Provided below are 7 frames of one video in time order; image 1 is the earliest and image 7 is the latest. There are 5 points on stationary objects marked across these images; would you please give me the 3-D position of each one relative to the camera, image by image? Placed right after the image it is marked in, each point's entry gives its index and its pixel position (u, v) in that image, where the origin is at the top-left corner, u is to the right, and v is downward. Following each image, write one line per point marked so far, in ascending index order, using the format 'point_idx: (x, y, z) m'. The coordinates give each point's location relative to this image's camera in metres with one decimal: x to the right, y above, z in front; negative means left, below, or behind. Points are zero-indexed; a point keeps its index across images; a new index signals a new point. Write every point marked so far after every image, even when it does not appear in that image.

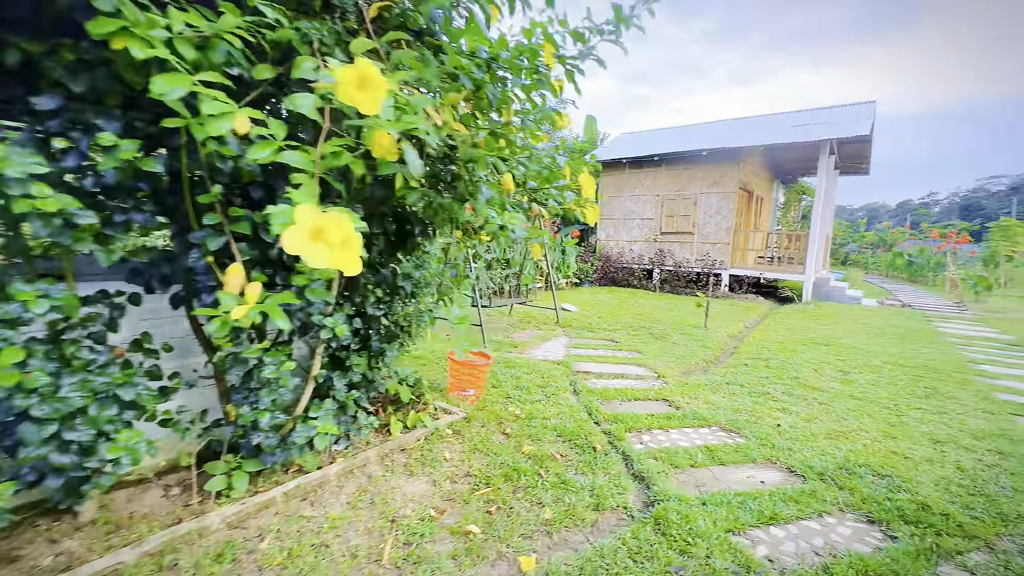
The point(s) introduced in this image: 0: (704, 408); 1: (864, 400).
0: (+1.4, -0.9, +3.1) m
1: (+2.7, -0.8, +3.3) m
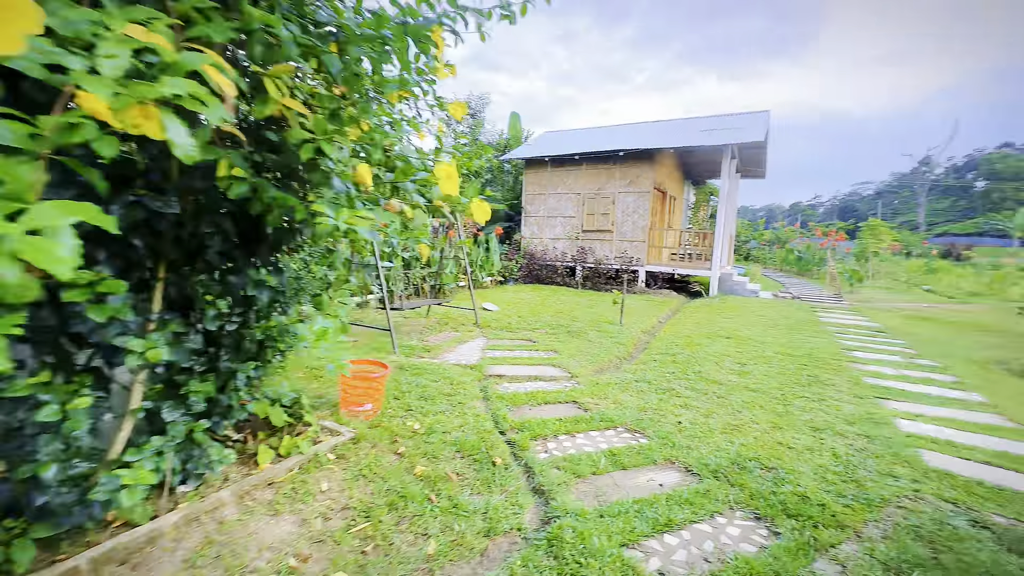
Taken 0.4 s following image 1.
0: (+0.7, -0.9, +3.1) m
1: (+2.0, -0.8, +3.5) m
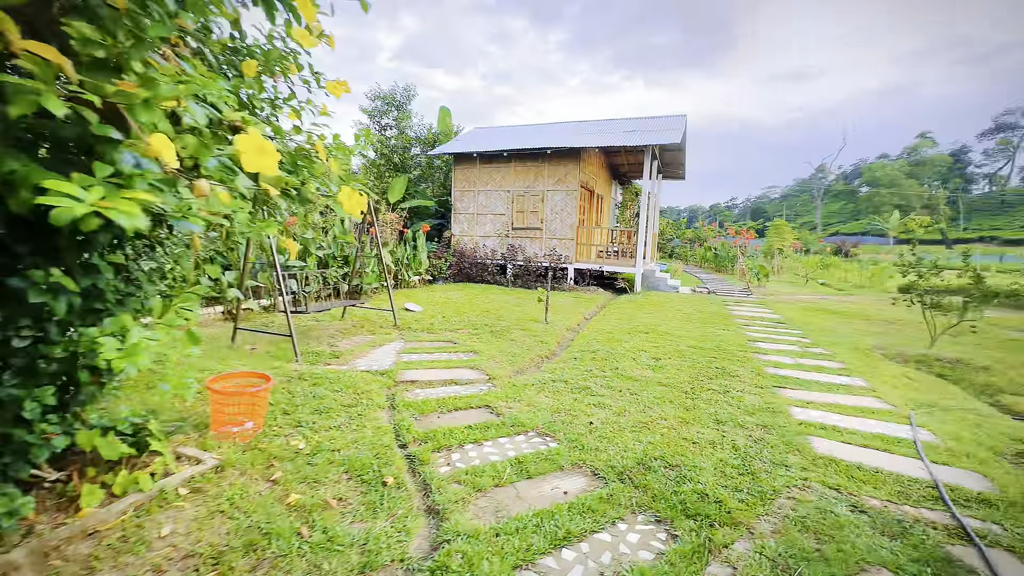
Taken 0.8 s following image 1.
0: (+0.1, -0.9, +3.0) m
1: (+1.3, -0.8, +3.5) m
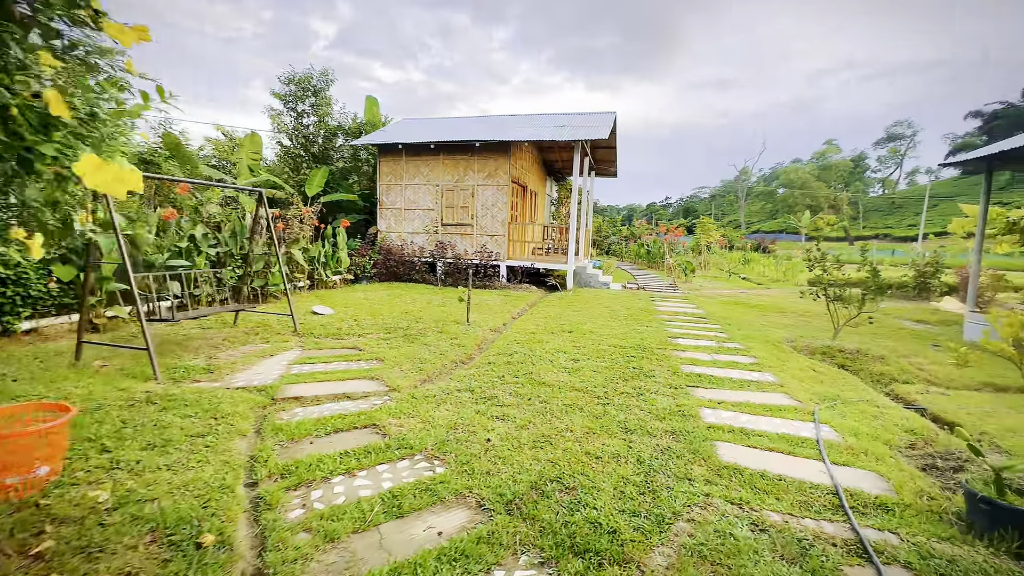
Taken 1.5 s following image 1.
0: (-0.6, -0.9, +2.6) m
1: (+0.5, -0.8, +3.3) m
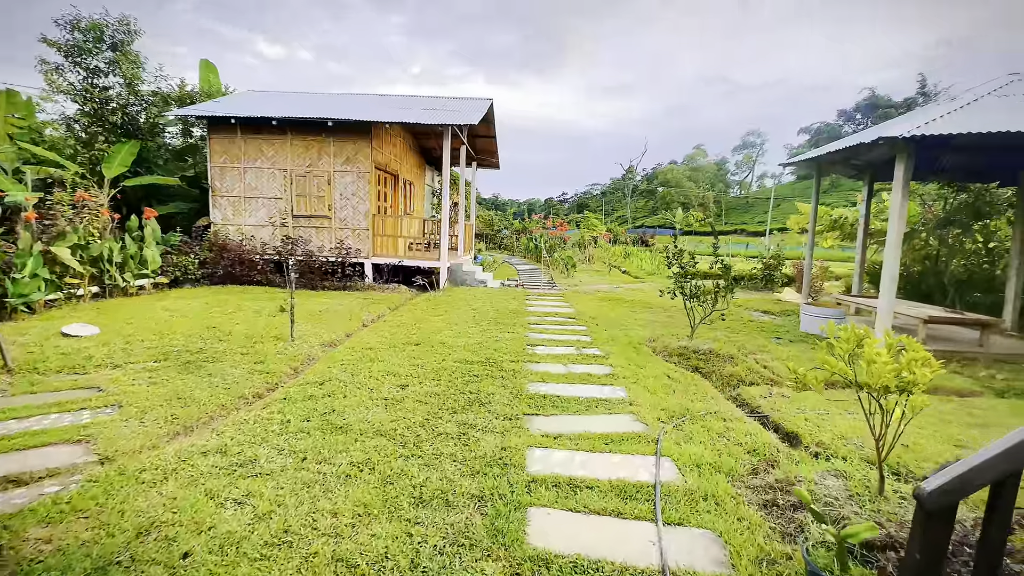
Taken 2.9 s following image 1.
0: (-1.6, -1.0, +1.6) m
1: (-0.7, -0.8, +2.5) m
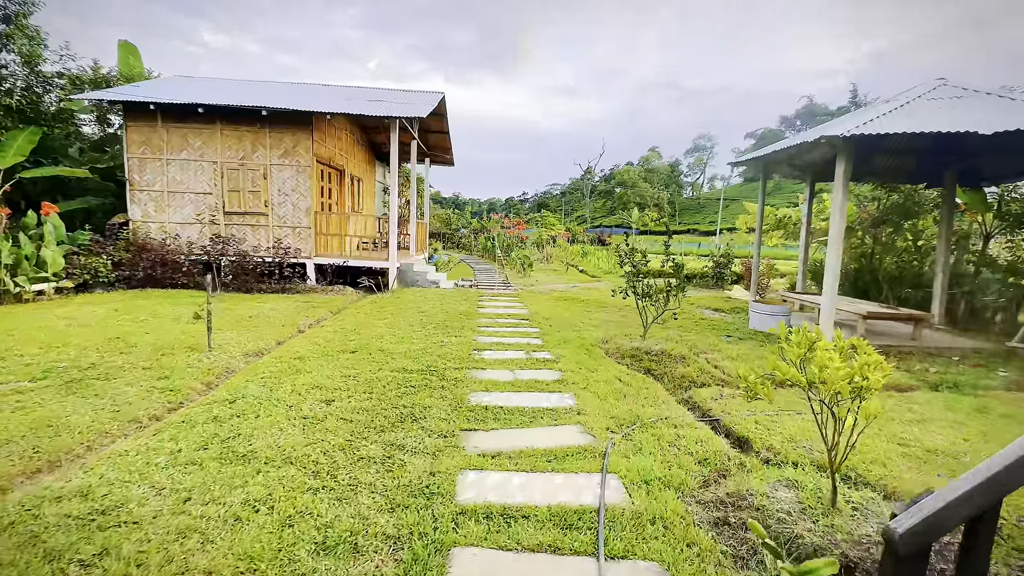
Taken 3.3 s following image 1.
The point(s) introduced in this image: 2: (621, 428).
0: (-1.9, -1.0, +1.2) m
1: (-1.1, -0.9, +2.2) m
2: (+0.7, -0.9, +2.8) m
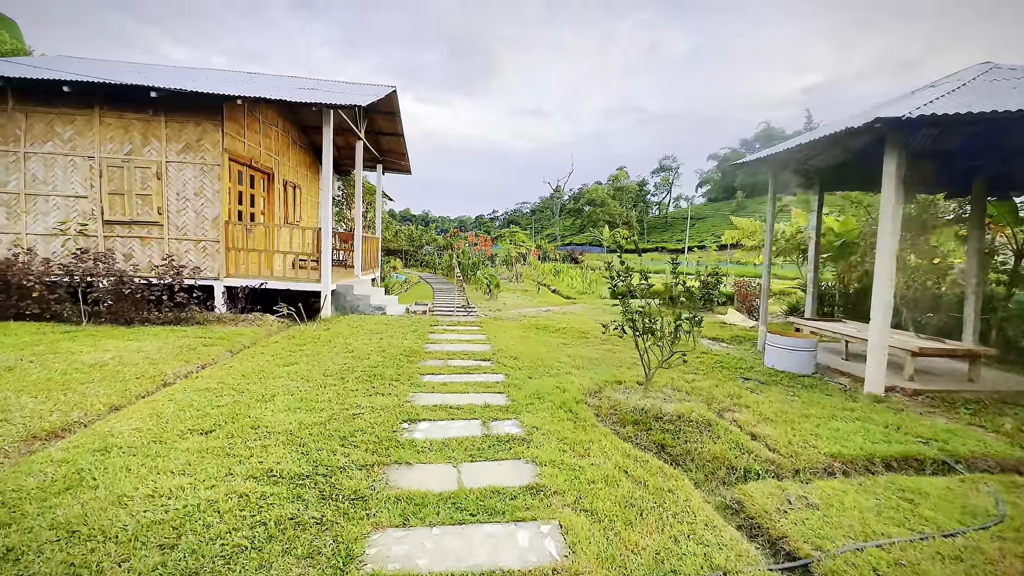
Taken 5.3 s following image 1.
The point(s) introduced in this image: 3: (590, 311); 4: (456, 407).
0: (-2.0, -1.1, -0.3) m
1: (-1.3, -1.0, +0.7) m
2: (+0.5, -1.1, +1.4) m
3: (+1.6, -0.4, +8.6) m
4: (-0.4, -0.9, +3.1) m
